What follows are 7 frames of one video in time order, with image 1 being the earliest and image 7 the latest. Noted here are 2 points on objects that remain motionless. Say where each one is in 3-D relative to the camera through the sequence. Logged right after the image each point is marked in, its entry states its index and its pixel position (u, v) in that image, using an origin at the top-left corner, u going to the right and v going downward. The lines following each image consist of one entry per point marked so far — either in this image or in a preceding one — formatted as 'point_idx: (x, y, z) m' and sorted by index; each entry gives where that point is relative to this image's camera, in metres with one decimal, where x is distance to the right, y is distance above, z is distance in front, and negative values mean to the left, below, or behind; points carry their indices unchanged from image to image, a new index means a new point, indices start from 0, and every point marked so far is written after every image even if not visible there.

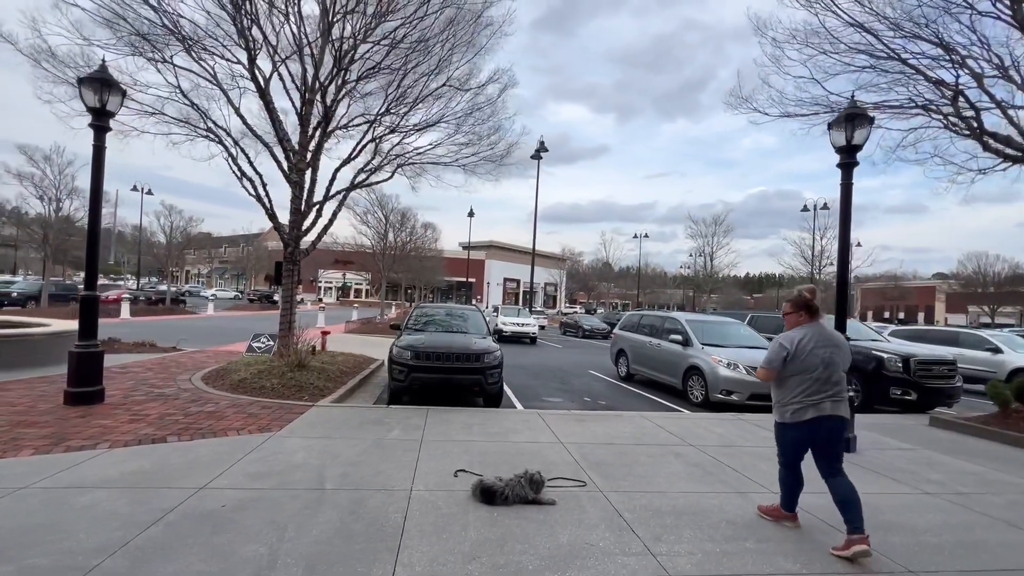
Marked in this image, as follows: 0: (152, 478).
0: (-3.3, -1.7, +4.3) m
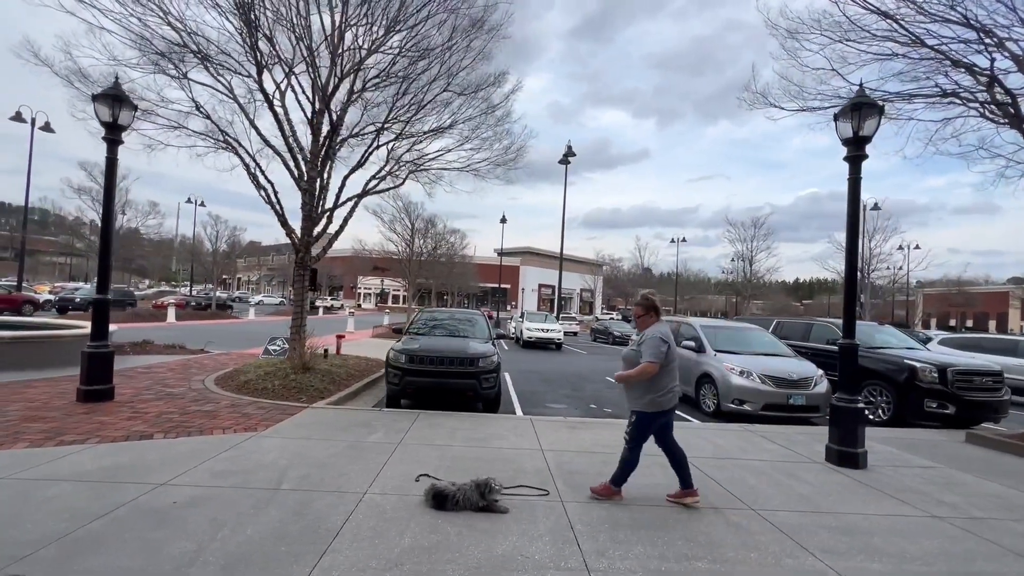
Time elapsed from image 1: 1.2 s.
0: (-3.7, -1.7, +4.5) m
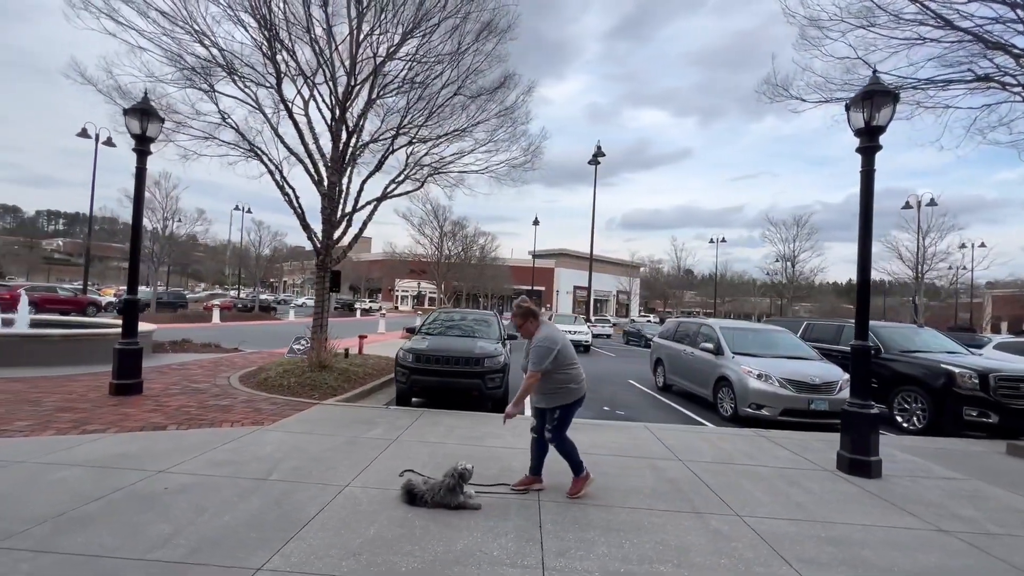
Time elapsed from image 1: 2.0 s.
0: (-3.9, -1.7, +4.8) m
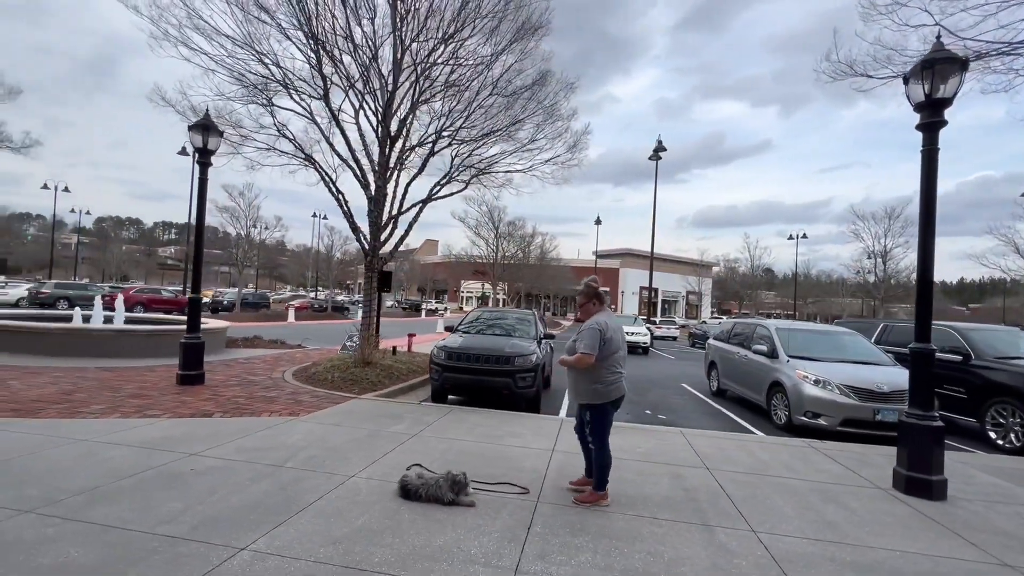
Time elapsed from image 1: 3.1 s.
0: (-3.8, -1.7, +5.3) m
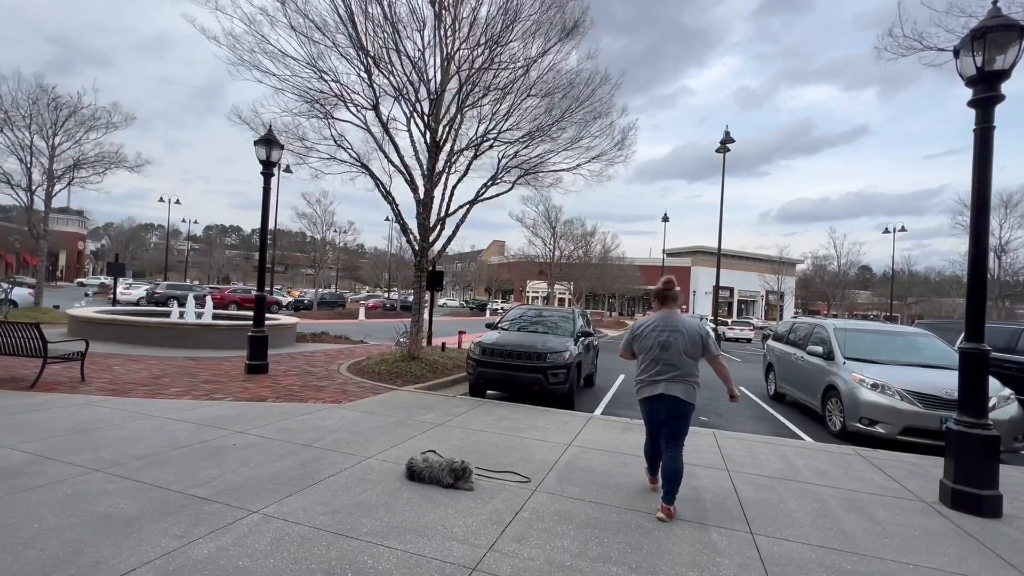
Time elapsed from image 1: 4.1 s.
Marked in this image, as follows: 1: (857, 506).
0: (-3.6, -1.7, +6.0) m
1: (+3.3, -2.1, +4.5) m
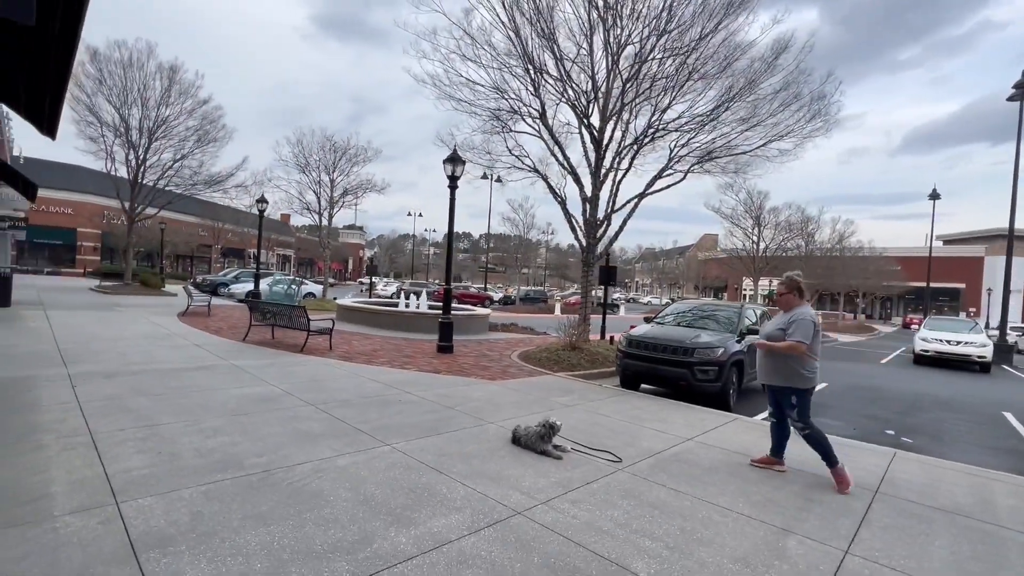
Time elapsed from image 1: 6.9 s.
0: (-1.7, -1.6, +7.6) m
1: (+3.9, -2.0, +3.4) m
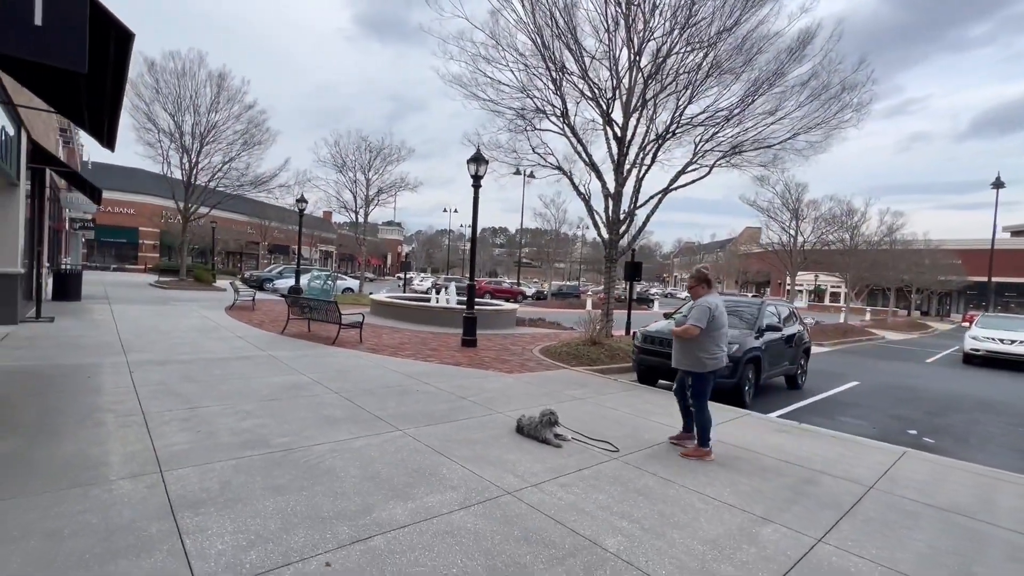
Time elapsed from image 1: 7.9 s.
0: (-1.5, -1.5, +8.1) m
1: (+3.8, -2.0, +3.4) m
